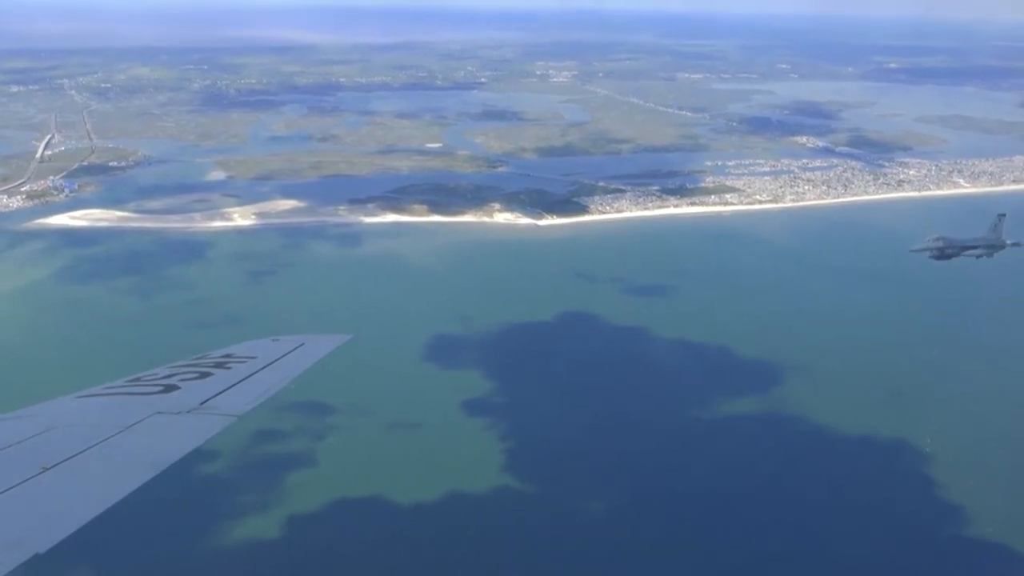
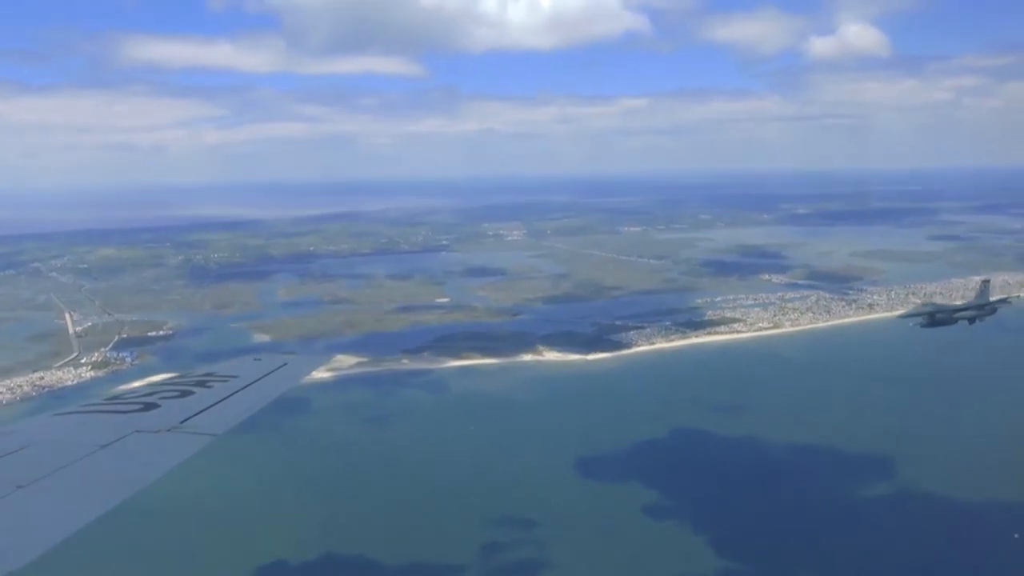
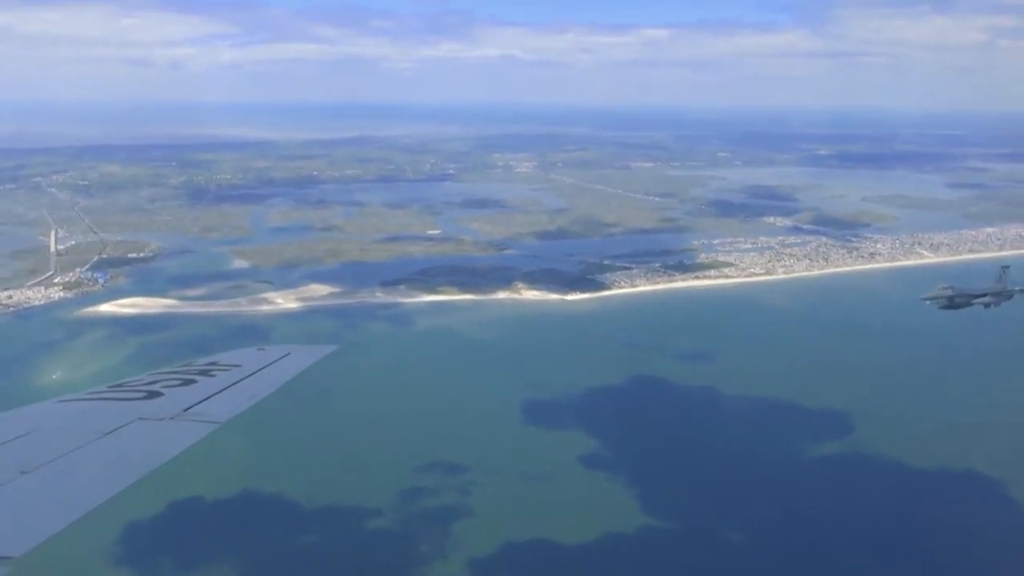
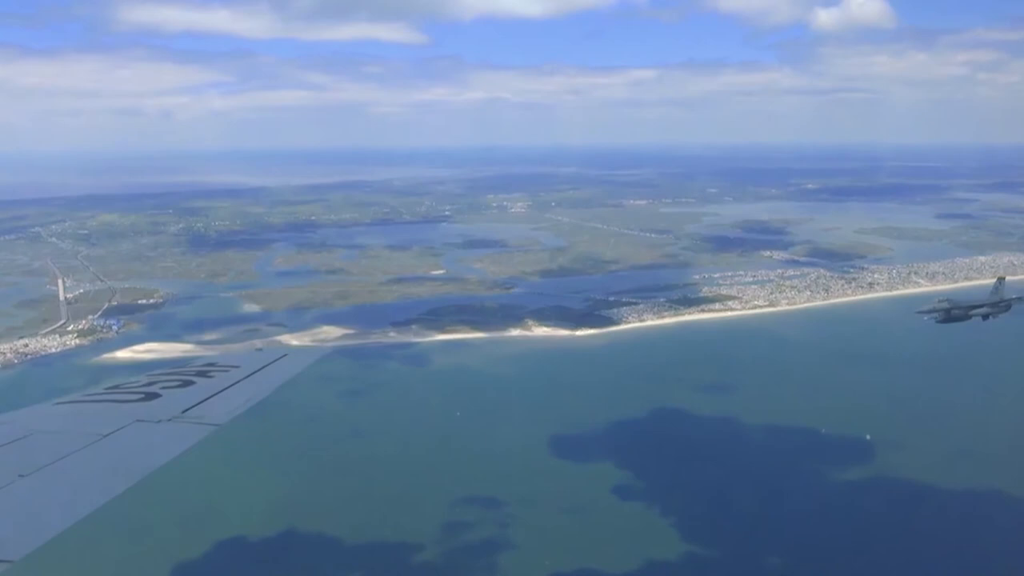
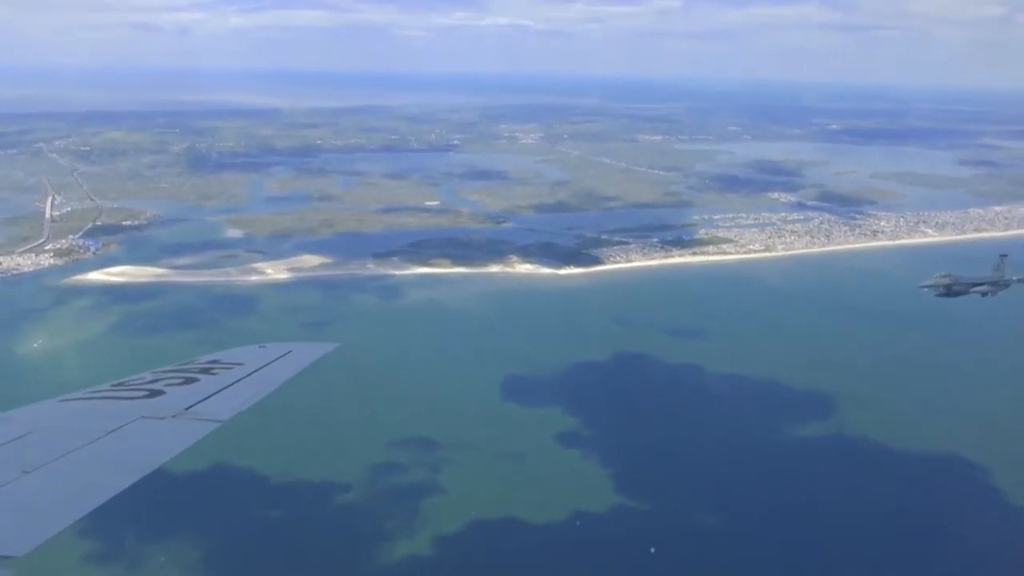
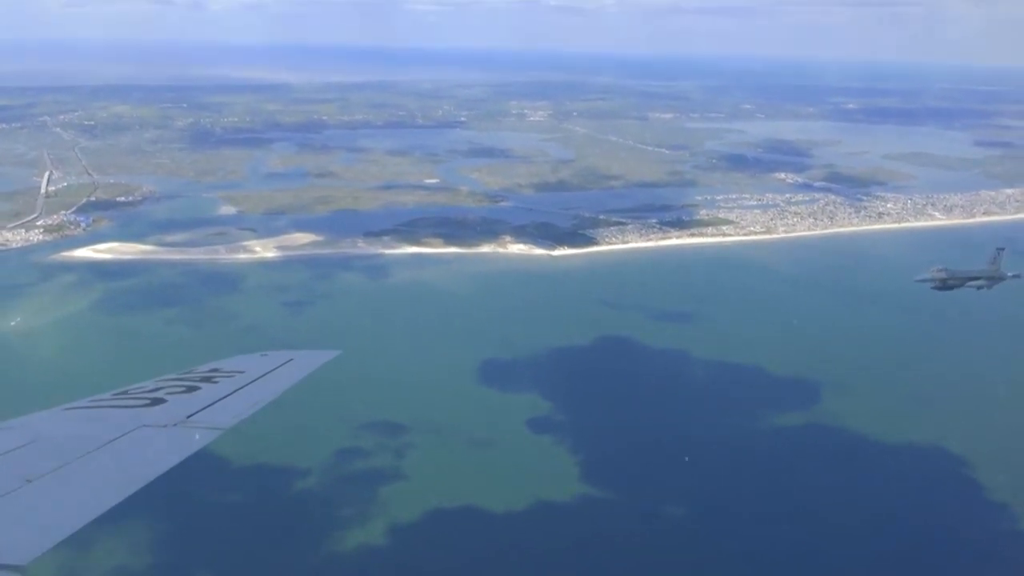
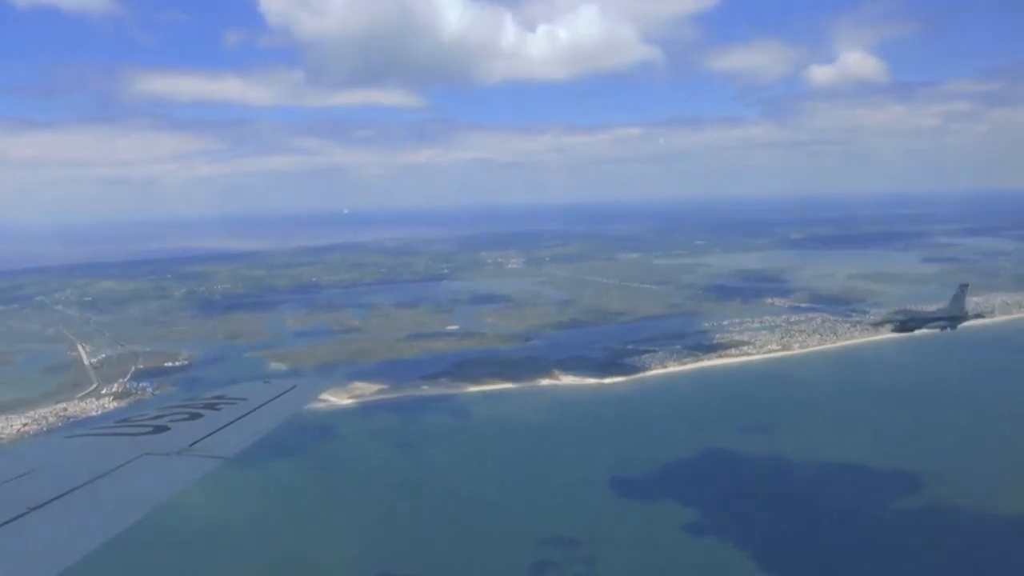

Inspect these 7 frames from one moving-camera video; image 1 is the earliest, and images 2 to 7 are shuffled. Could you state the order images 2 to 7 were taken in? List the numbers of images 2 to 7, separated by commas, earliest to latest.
6, 5, 3, 4, 2, 7
